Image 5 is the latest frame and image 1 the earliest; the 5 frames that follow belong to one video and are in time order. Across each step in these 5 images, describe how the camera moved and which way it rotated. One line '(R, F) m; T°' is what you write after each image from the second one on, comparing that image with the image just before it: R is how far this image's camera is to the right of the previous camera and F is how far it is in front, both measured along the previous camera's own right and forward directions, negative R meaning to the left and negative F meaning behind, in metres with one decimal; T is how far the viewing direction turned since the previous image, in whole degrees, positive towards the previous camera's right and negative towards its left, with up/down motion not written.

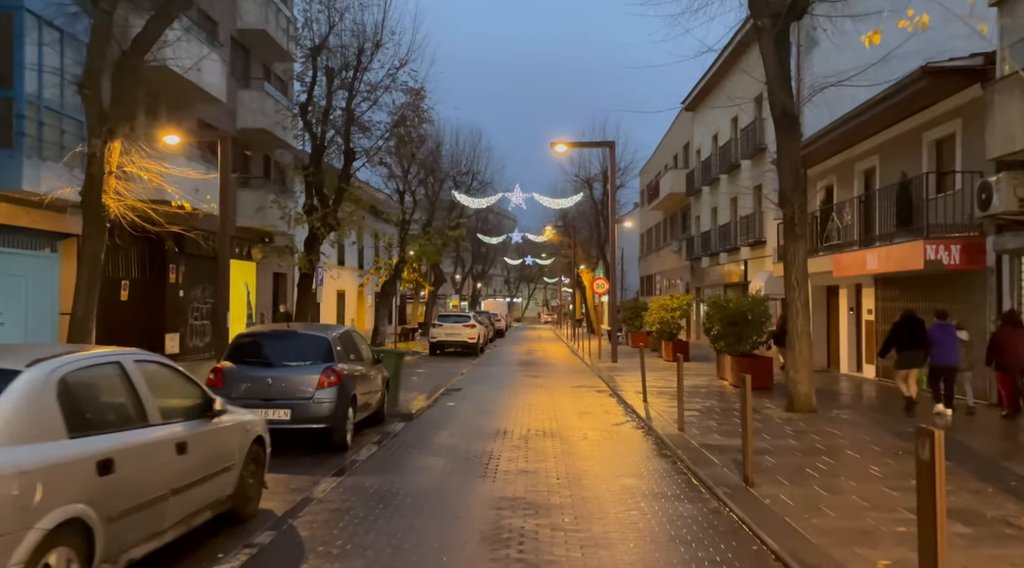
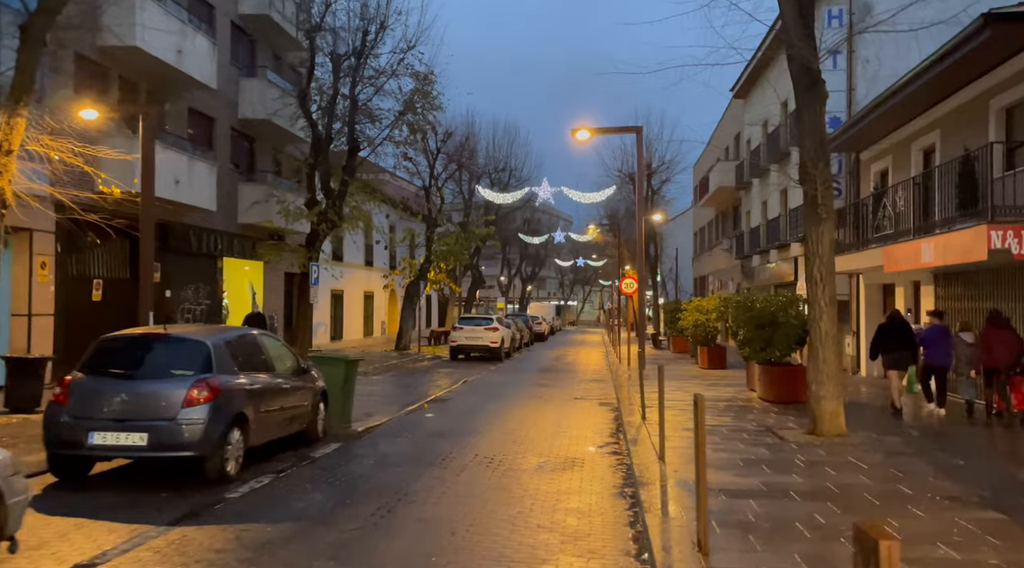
(+1.3, +2.0) m; -5°
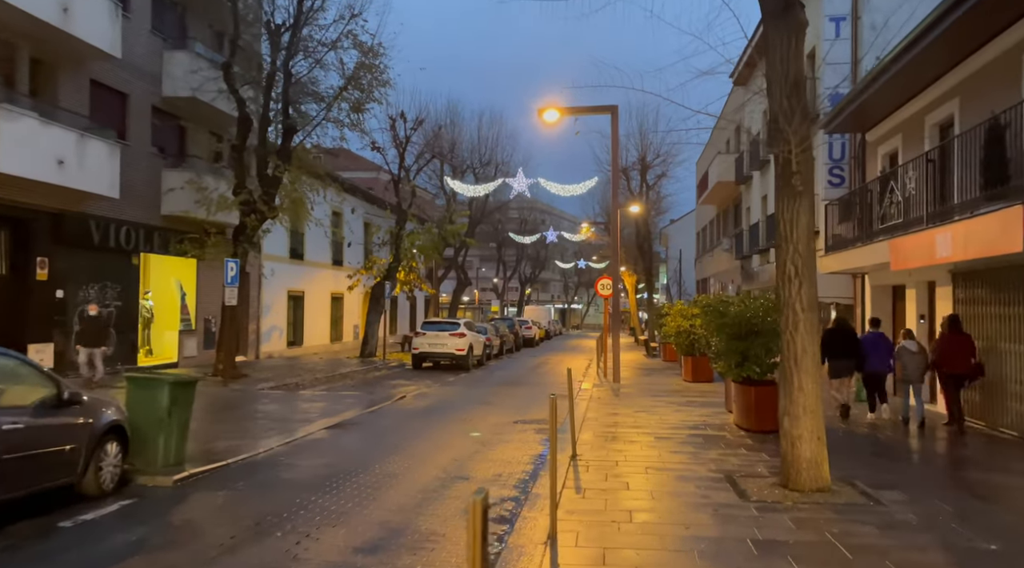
(+1.4, +2.7) m; -1°
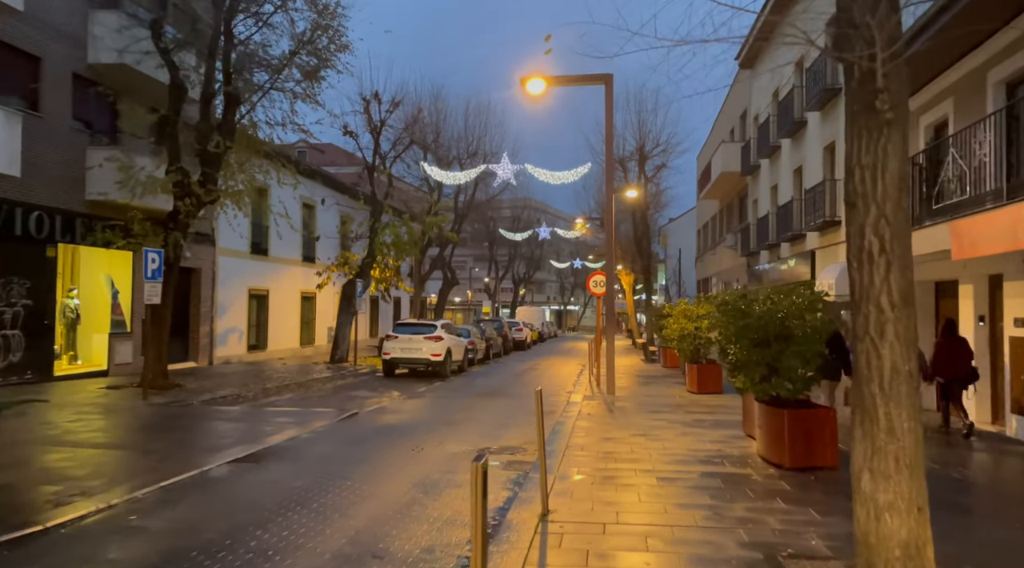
(+0.4, +2.6) m; 0°
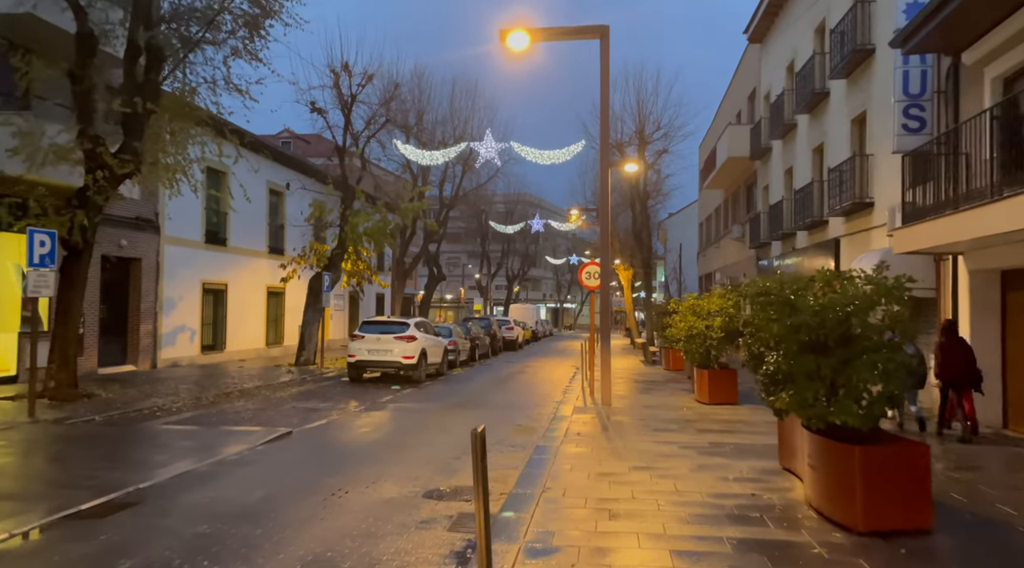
(+0.4, +2.6) m; 0°
